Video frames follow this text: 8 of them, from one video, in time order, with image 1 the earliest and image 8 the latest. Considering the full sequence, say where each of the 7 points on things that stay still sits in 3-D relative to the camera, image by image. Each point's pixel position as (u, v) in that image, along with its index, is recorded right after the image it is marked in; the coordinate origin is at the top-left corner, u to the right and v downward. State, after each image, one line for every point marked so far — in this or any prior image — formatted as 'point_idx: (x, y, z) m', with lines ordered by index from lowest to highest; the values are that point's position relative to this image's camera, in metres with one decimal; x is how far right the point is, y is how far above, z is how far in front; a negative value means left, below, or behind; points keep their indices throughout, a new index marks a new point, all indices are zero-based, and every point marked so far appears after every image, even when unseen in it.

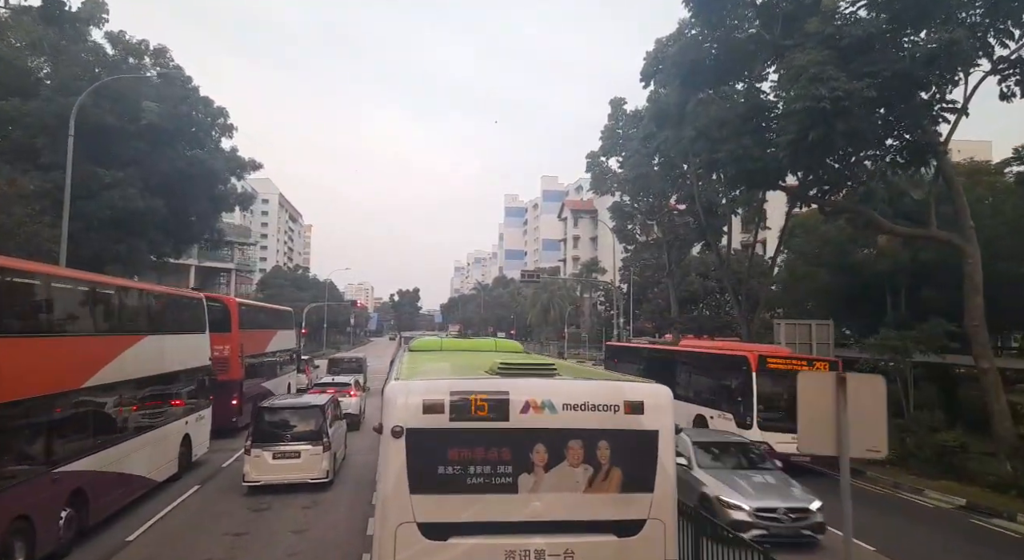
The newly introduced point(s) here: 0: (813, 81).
0: (+6.6, +4.3, +12.3) m
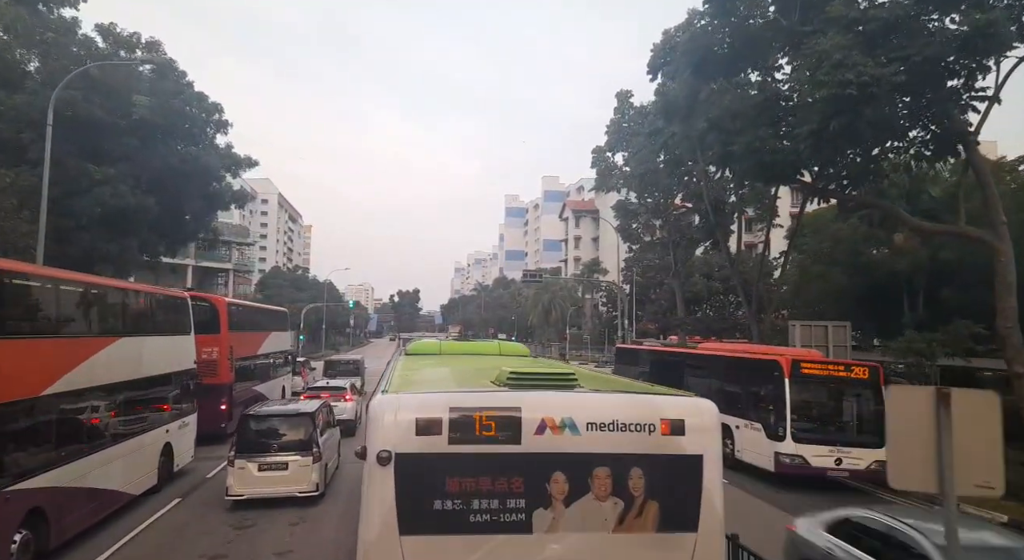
0: (+6.6, +4.3, +11.6) m
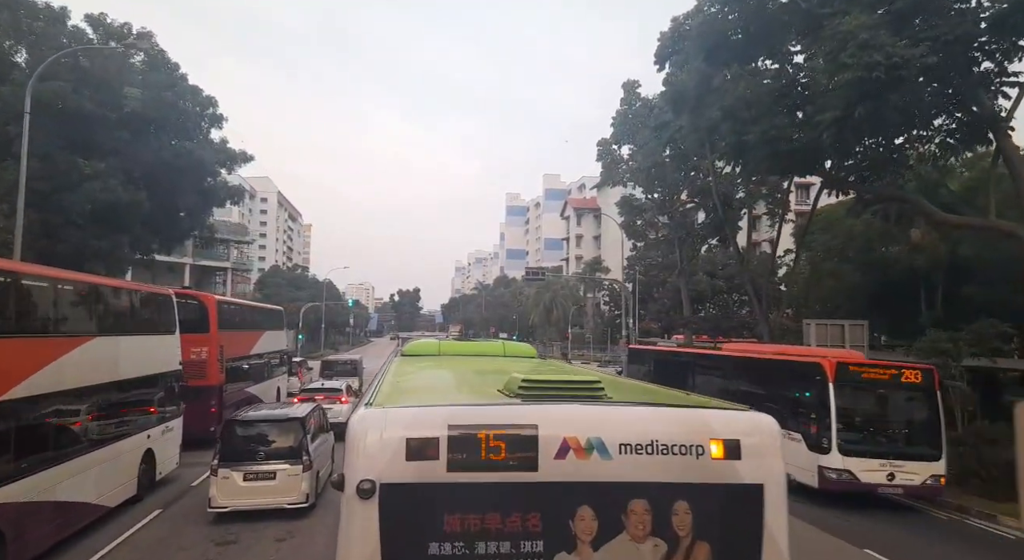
0: (+6.7, +4.4, +10.9) m
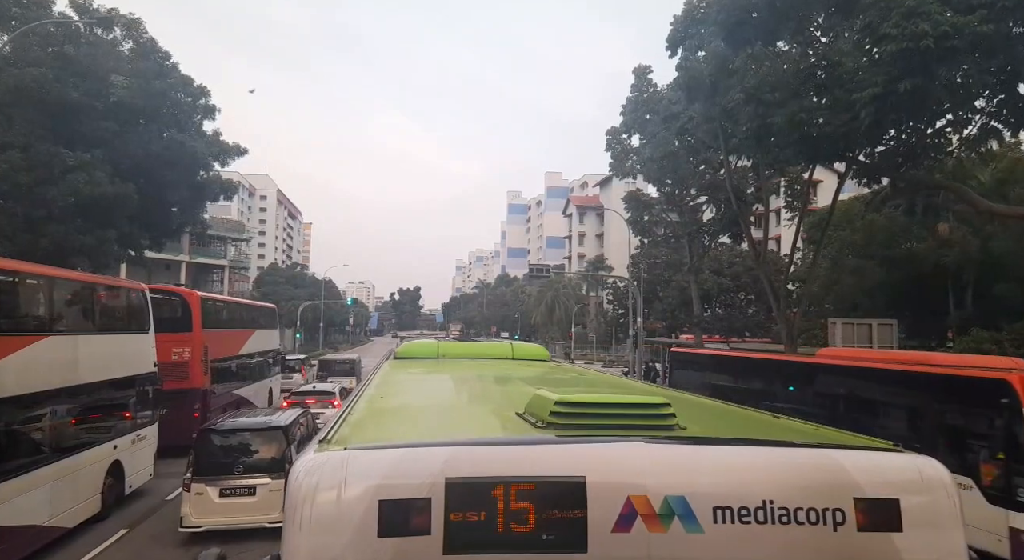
0: (+6.8, +4.5, +10.0) m
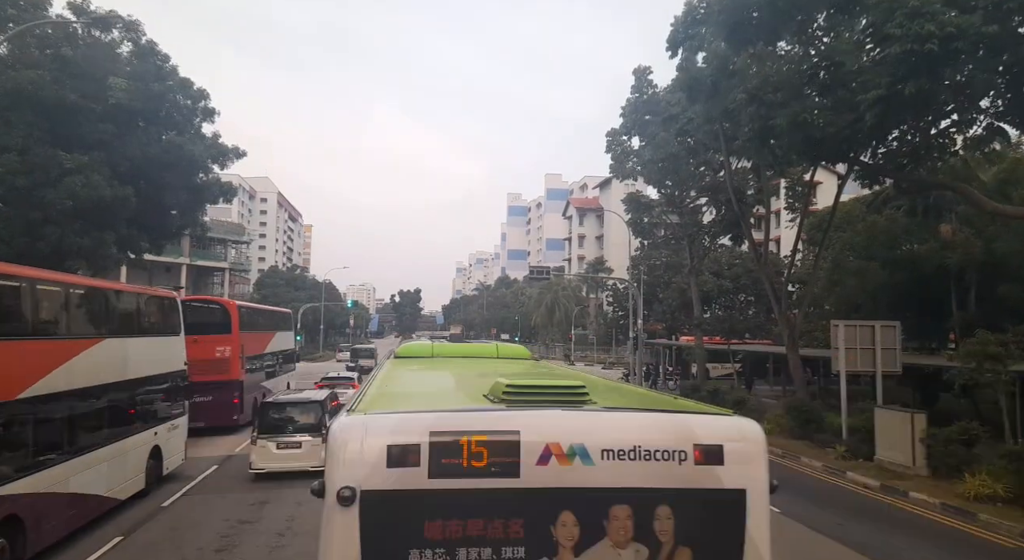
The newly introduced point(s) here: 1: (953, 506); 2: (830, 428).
0: (+6.8, +4.5, +9.9) m
1: (+7.4, -3.8, +9.7) m
2: (+8.1, -3.8, +14.6) m
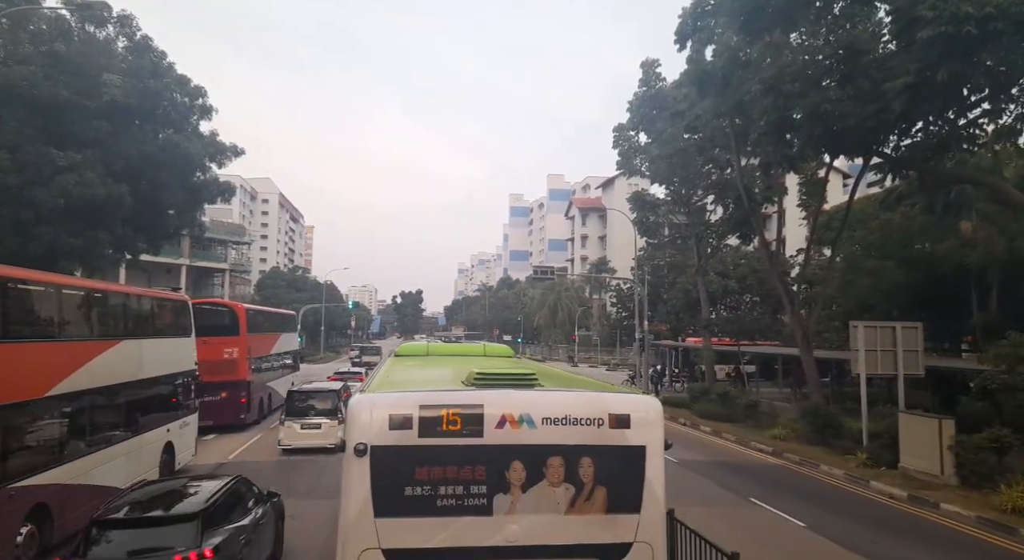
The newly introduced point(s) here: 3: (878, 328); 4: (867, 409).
0: (+6.9, +4.5, +9.3) m
1: (+7.5, -3.8, +9.1) m
2: (+8.2, -3.8, +14.0) m
3: (+8.5, -1.1, +13.5) m
4: (+8.2, -3.0, +13.3) m
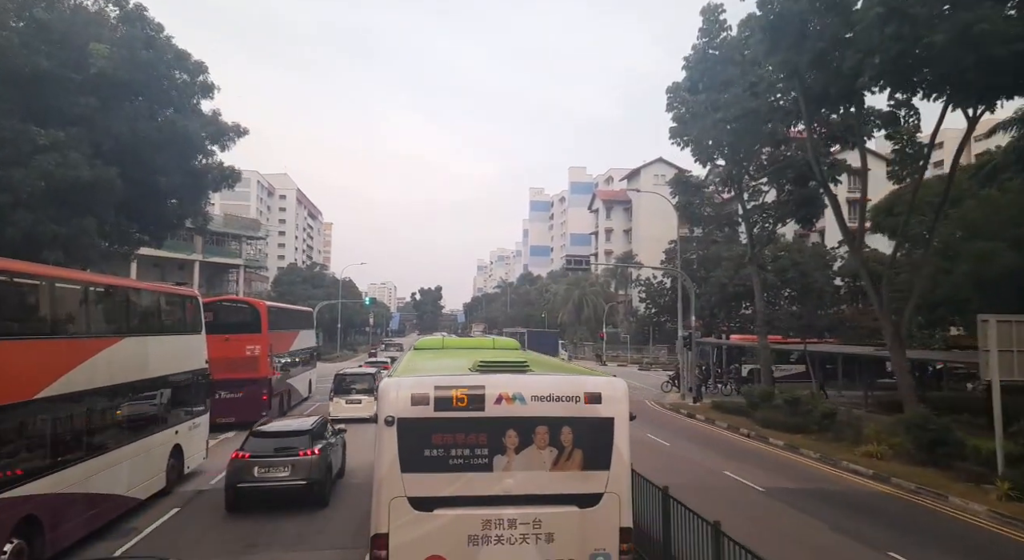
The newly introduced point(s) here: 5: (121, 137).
0: (+7.5, +4.8, +6.7) m
1: (+8.2, -3.5, +6.4) m
2: (+9.0, -3.4, +11.3) m
3: (+9.3, -0.8, +10.8) m
4: (+9.0, -2.7, +10.6) m
5: (-13.3, +4.9, +19.7) m
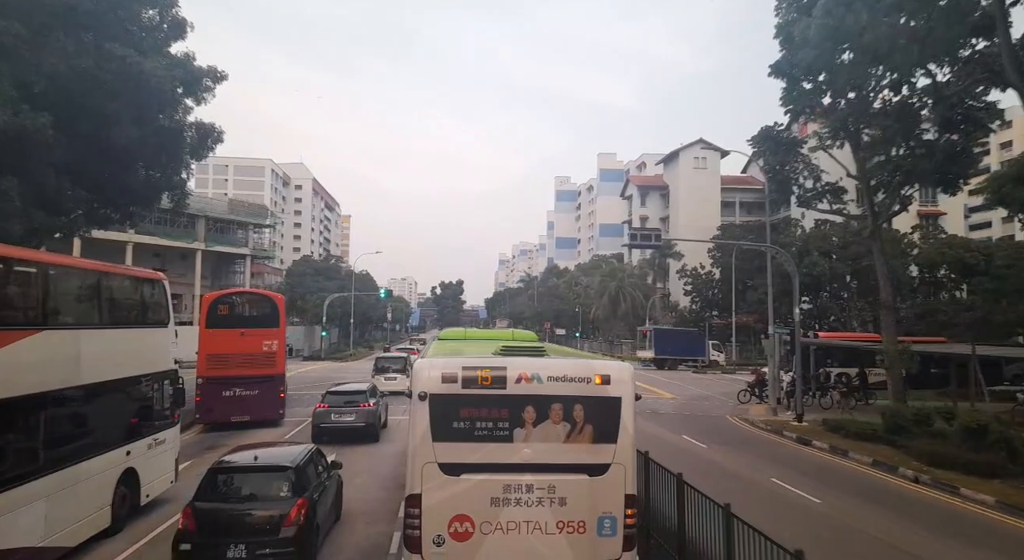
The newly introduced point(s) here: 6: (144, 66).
0: (+8.3, +5.2, +1.6) m
1: (+9.0, -3.0, +1.4) m
2: (+10.0, -3.0, +6.2) m
3: (+10.3, -0.3, +5.7) m
4: (+9.9, -2.2, +5.5) m
5: (-12.0, +5.4, +15.4) m
6: (-10.8, +6.3, +16.8) m
